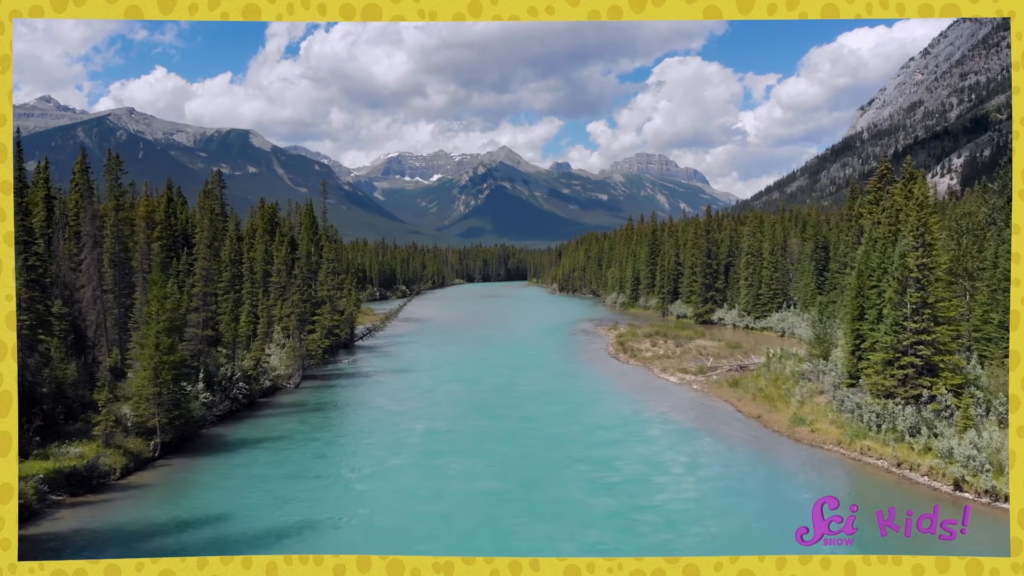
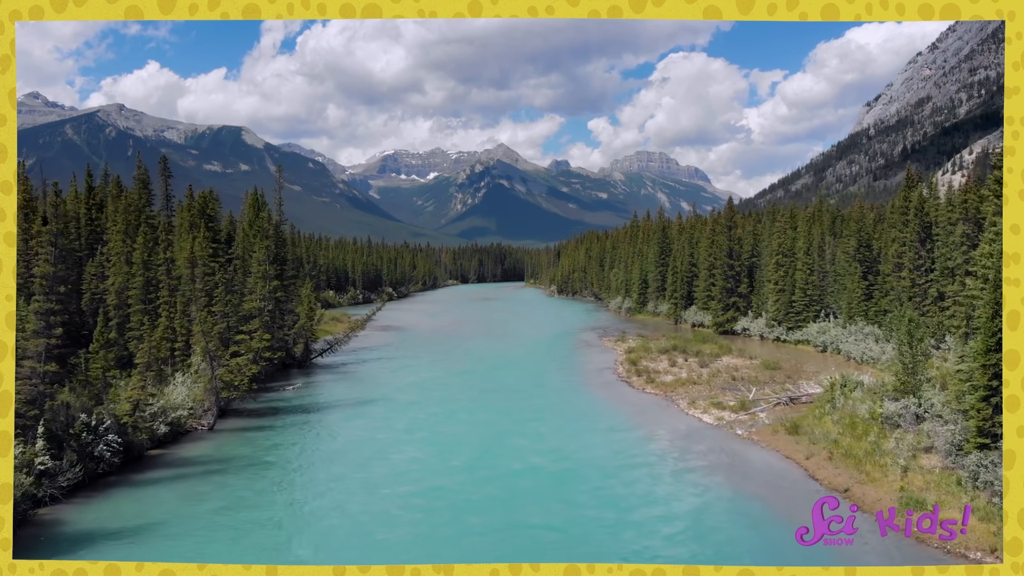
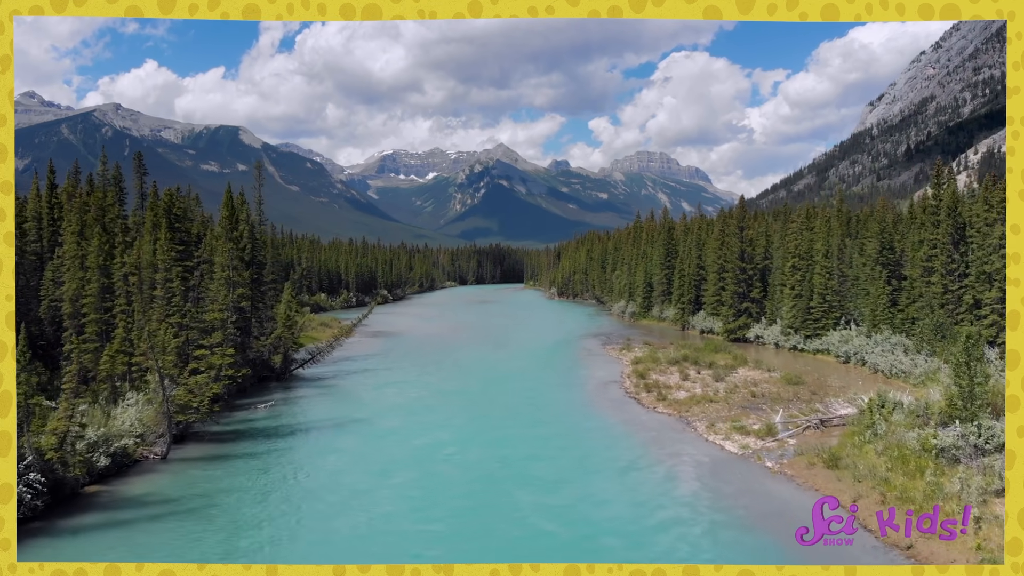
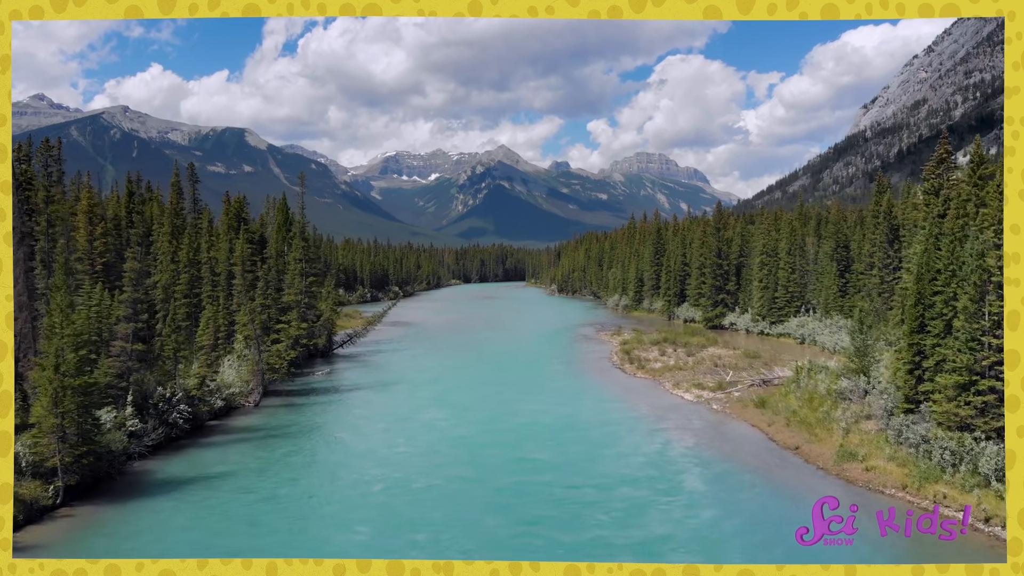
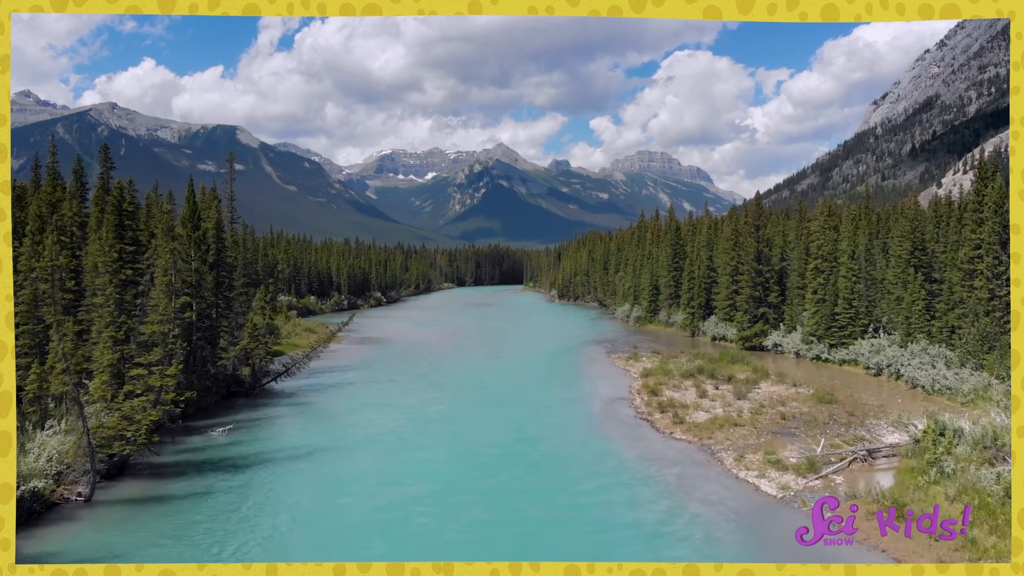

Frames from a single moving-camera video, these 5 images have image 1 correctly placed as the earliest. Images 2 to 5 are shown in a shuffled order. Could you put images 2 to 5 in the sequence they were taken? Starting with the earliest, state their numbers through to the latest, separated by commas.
4, 2, 3, 5
